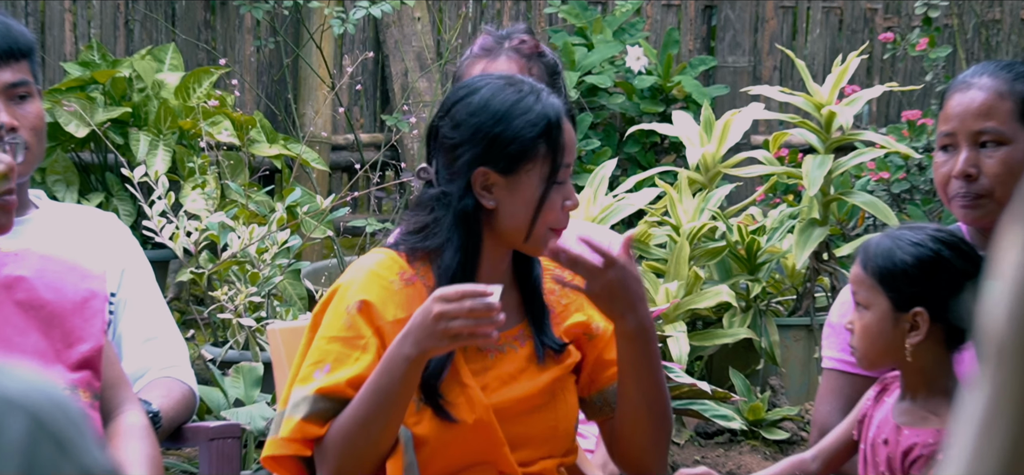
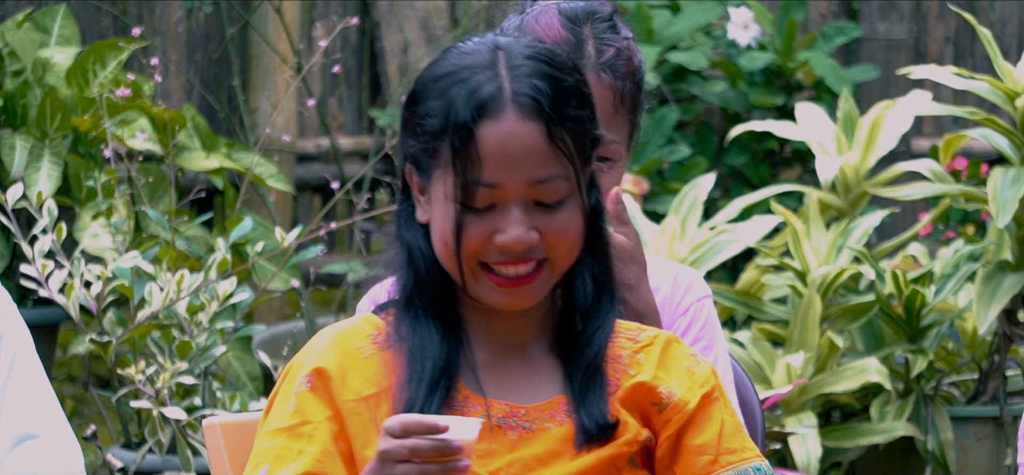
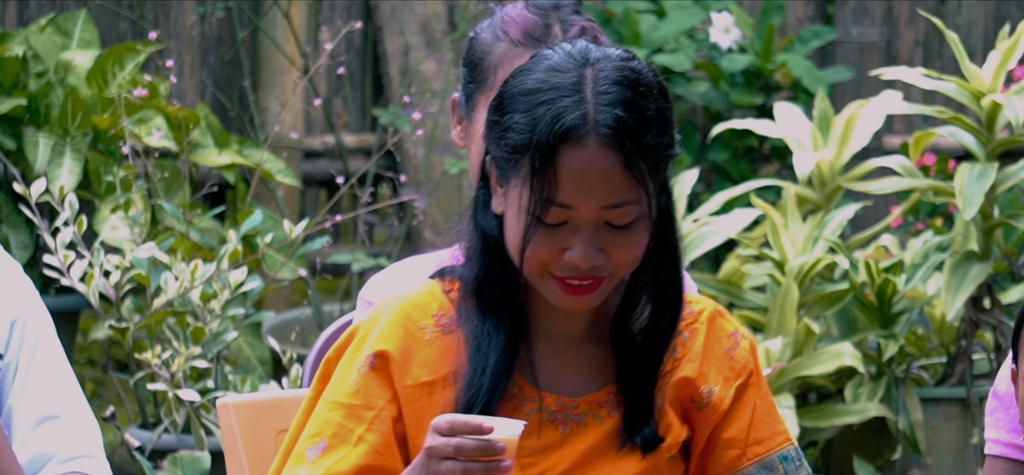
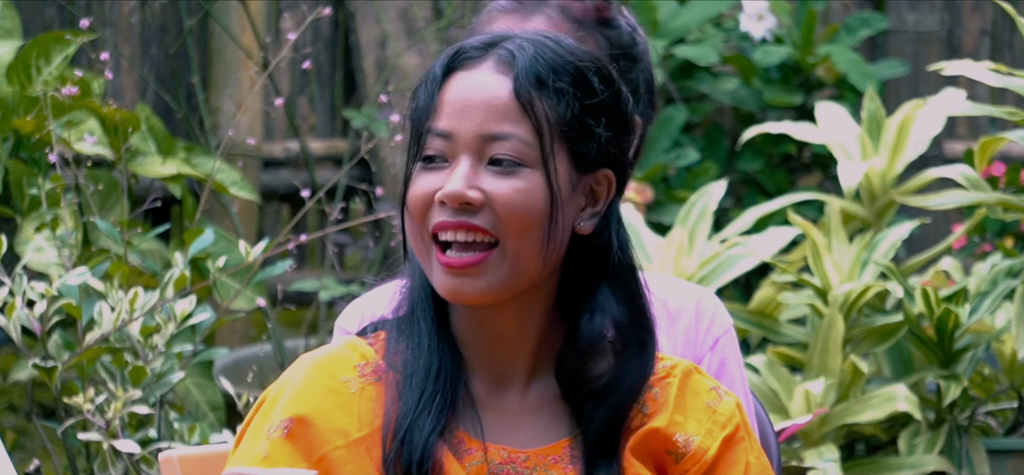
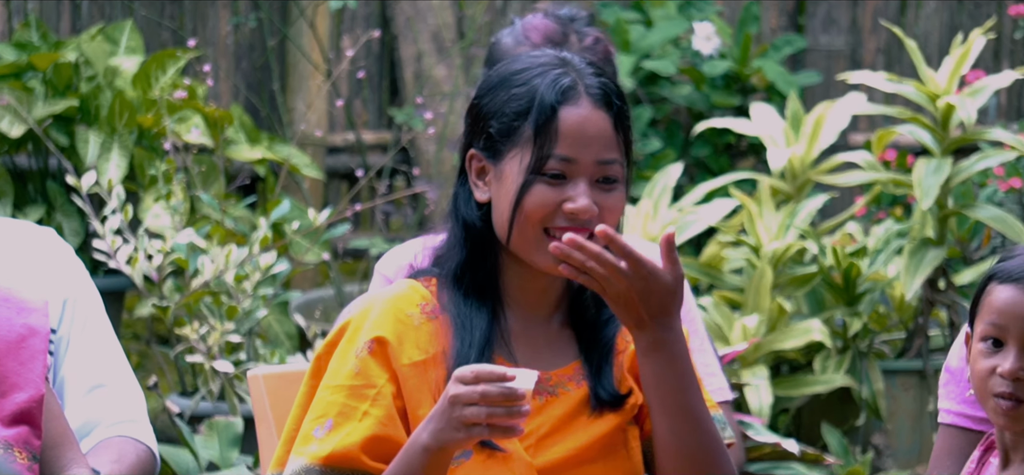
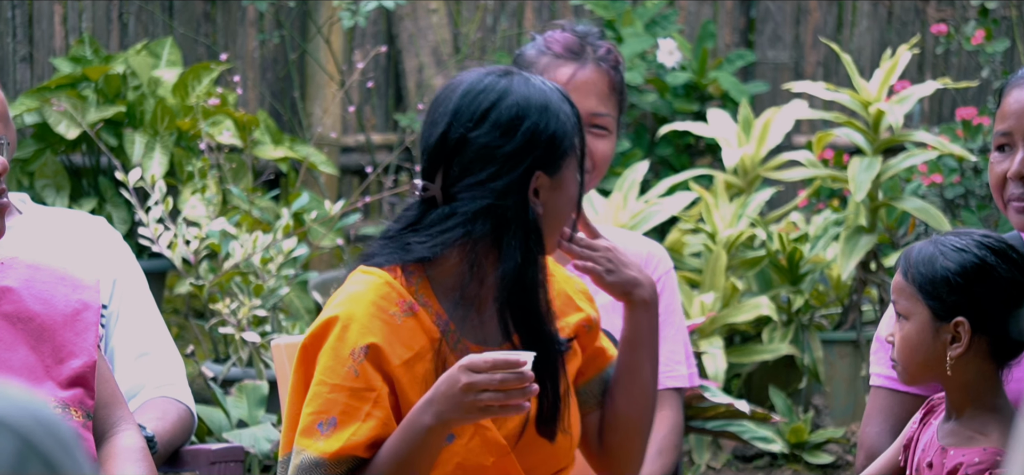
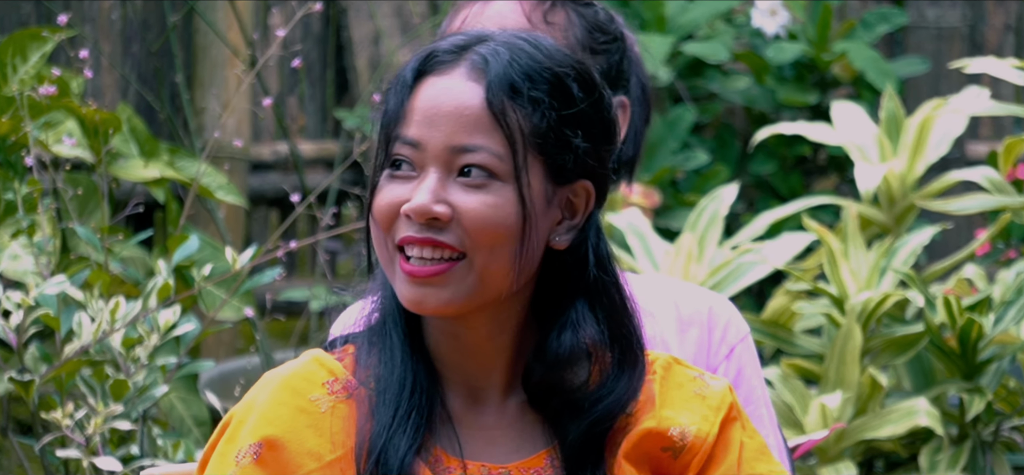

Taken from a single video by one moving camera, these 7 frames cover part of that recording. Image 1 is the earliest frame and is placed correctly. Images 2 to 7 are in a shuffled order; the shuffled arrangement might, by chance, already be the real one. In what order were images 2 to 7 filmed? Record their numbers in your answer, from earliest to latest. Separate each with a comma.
6, 5, 3, 2, 4, 7
